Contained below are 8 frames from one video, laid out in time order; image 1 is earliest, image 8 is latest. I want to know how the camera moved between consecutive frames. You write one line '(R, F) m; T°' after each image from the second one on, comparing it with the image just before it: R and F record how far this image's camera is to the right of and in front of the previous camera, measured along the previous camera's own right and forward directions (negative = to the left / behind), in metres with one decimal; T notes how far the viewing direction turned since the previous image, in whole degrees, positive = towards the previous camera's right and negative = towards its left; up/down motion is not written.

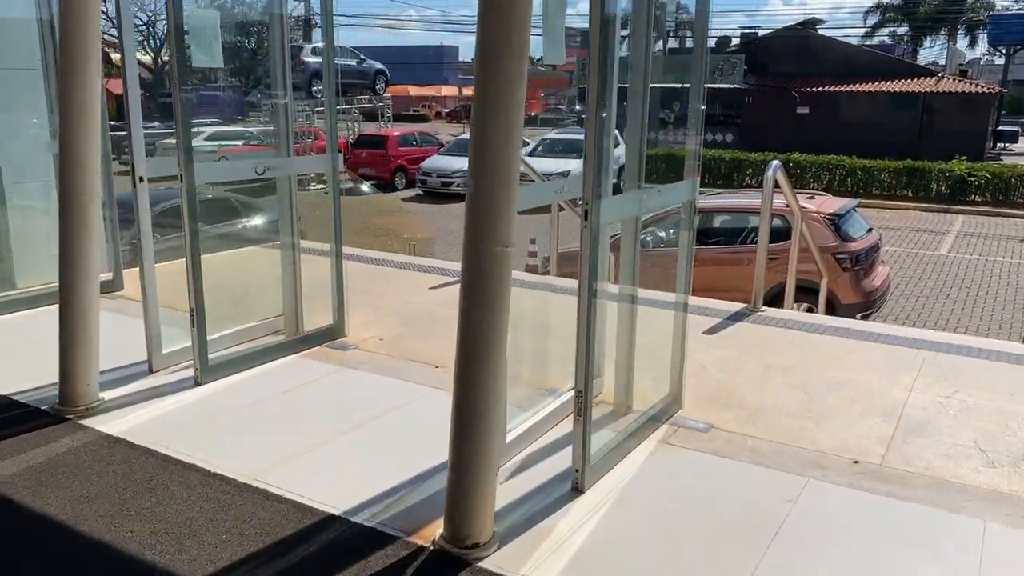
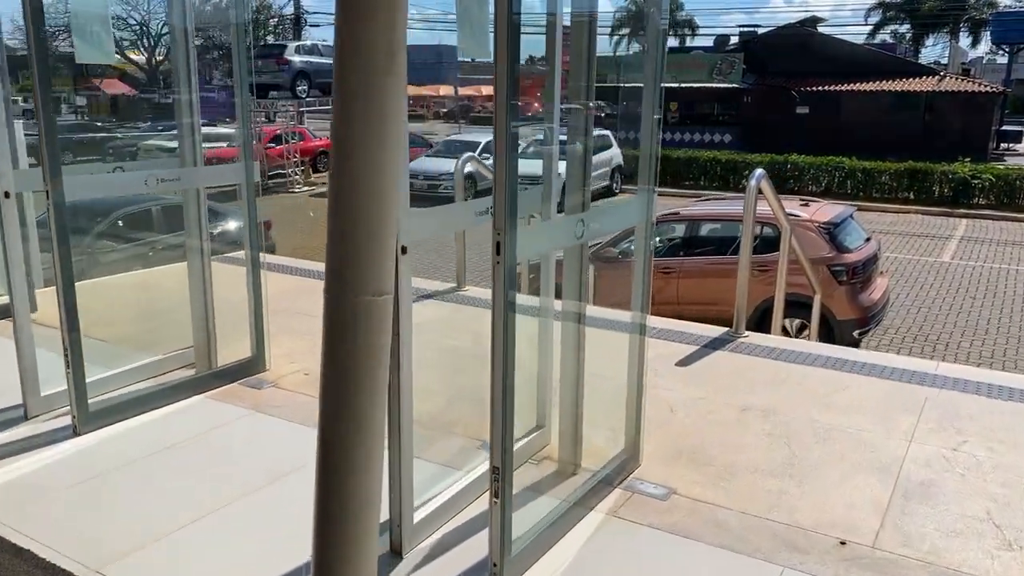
(+0.3, +0.5) m; 0°
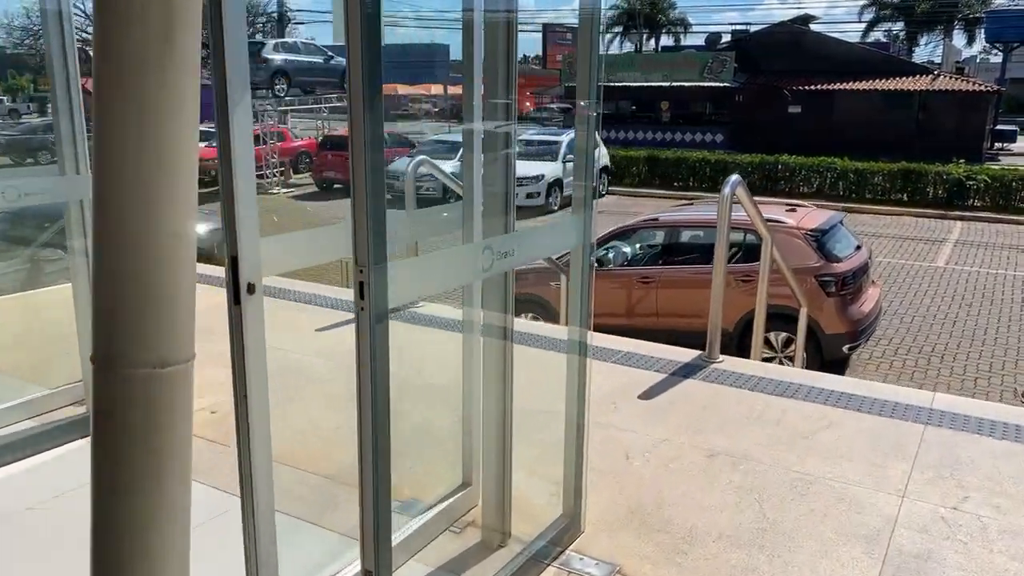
(+0.2, +0.5) m; 0°
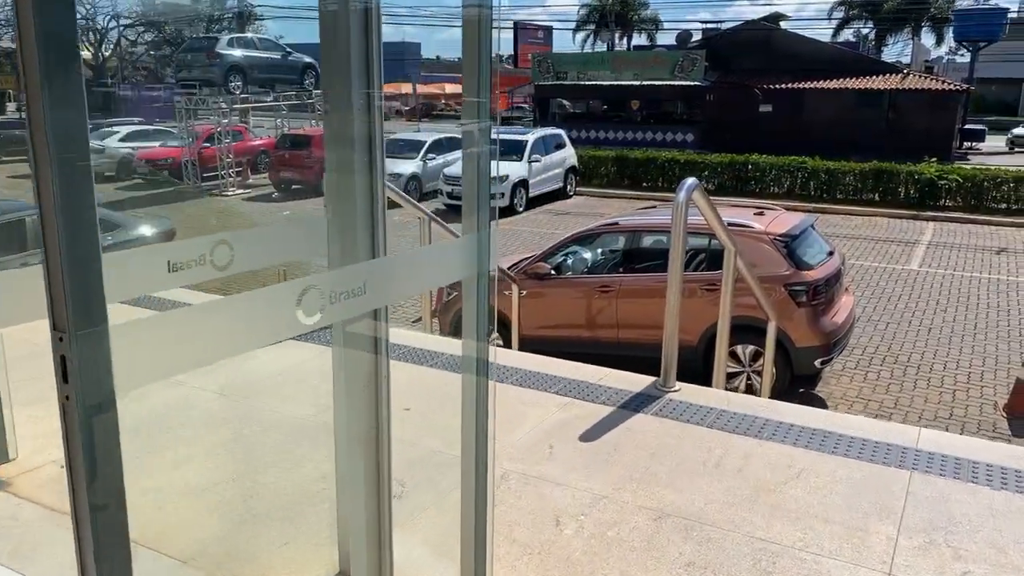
(+0.2, +0.5) m; +2°
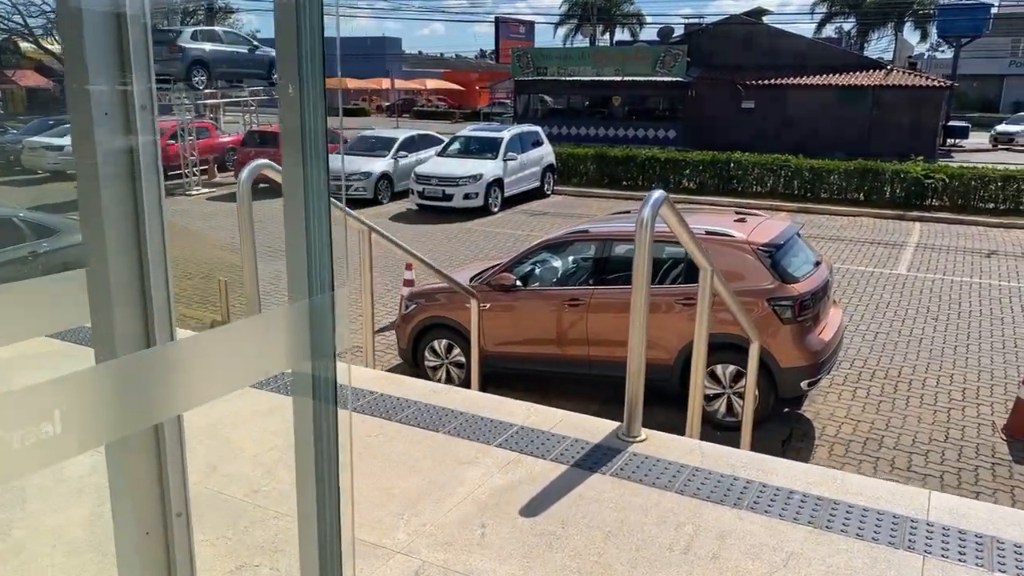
(+0.2, +0.6) m; +1°
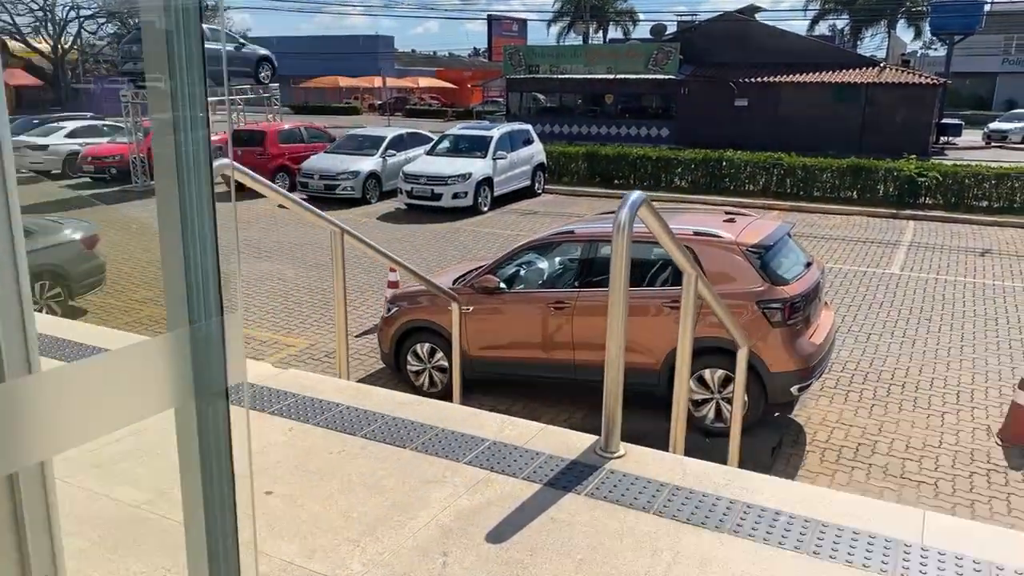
(+0.1, +0.2) m; 0°
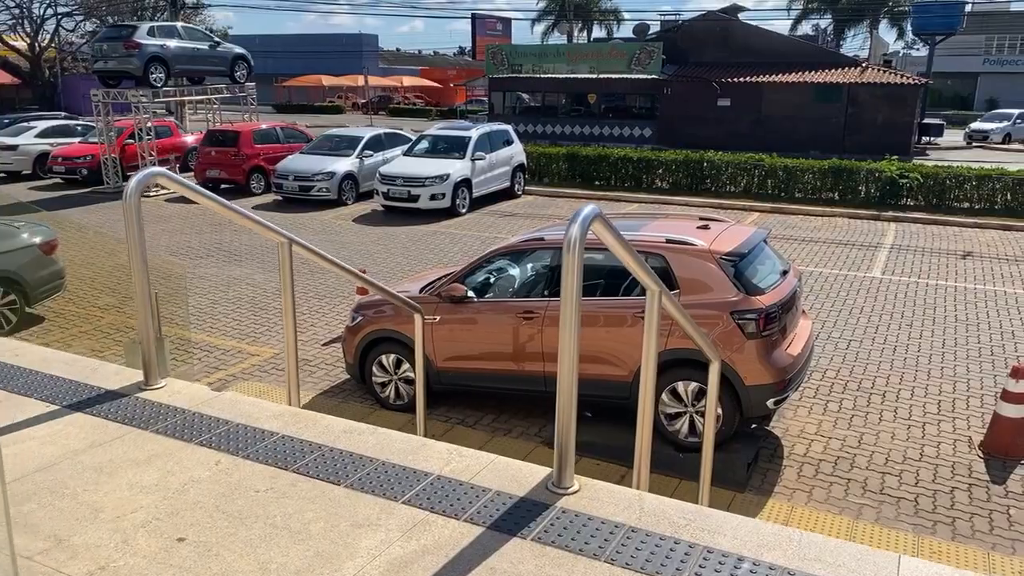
(+0.1, +0.2) m; +1°
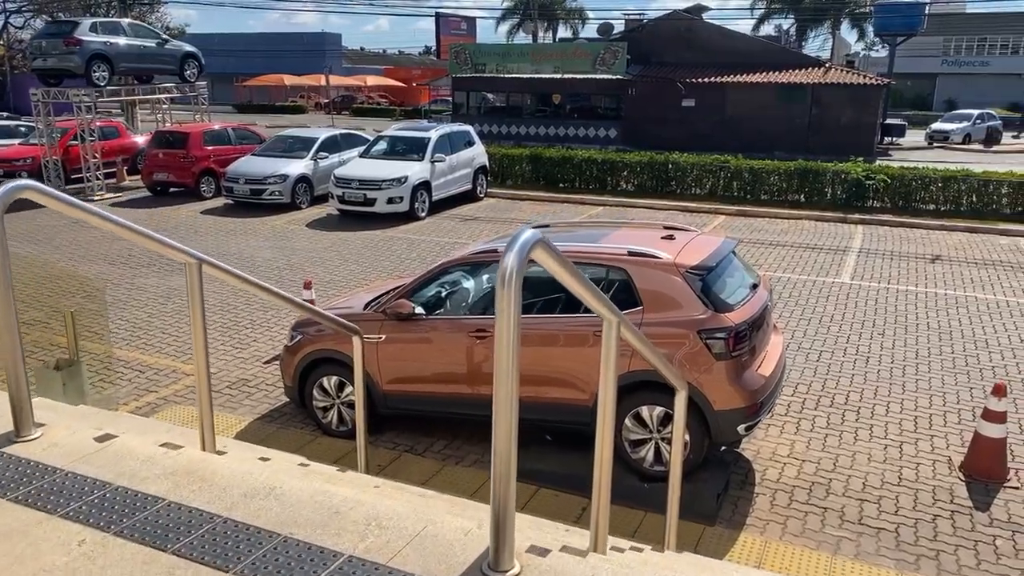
(+0.1, +0.5) m; +2°
